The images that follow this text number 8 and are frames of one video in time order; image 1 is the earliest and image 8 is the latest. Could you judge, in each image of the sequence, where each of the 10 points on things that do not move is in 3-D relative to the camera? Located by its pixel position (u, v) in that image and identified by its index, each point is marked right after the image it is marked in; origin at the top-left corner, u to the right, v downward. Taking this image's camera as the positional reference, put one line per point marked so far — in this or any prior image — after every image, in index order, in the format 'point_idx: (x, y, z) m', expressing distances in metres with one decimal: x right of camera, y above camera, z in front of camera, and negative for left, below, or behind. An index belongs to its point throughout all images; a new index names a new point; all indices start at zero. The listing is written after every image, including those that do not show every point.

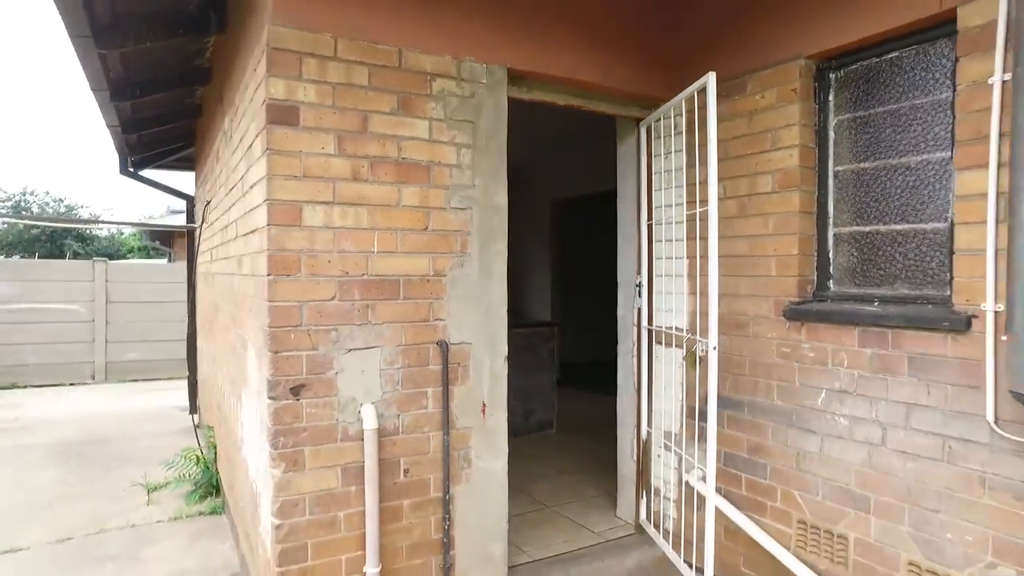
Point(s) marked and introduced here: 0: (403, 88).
0: (-0.4, +0.7, +2.4) m
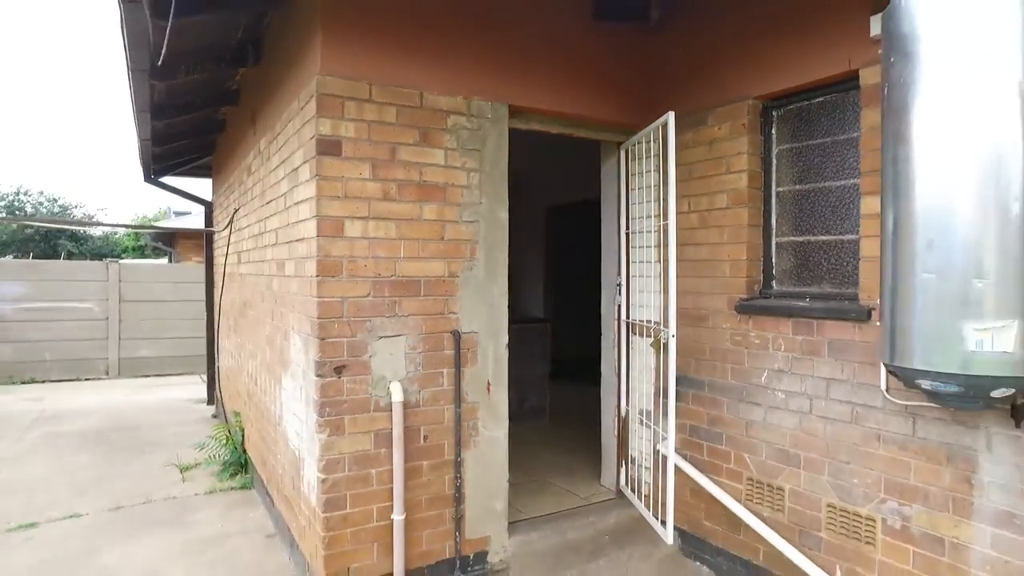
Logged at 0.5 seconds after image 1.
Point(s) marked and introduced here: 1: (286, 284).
0: (-0.4, +0.8, +2.9) m
1: (-1.2, 0.0, +3.3) m
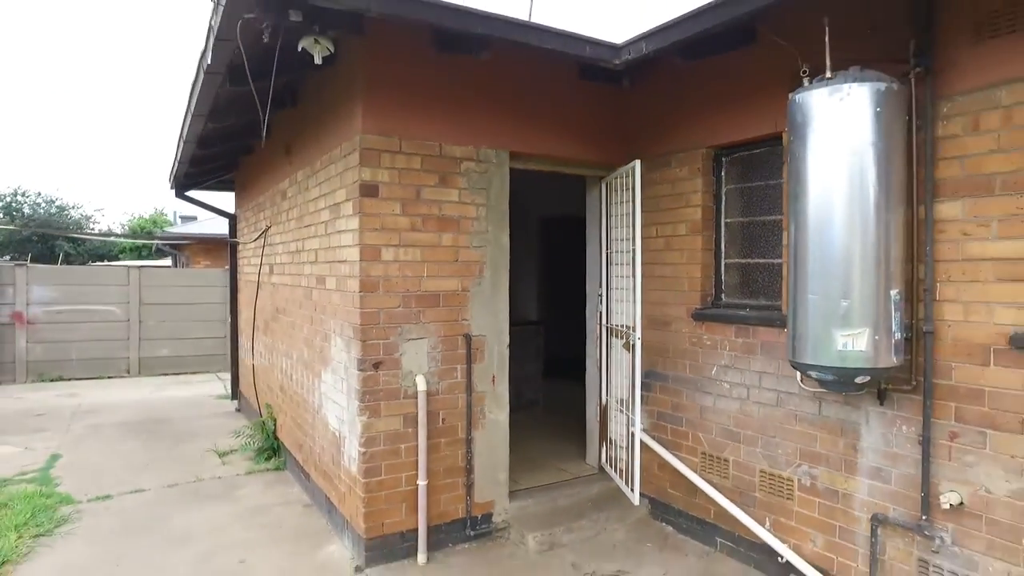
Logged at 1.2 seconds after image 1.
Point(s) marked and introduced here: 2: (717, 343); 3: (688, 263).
0: (-0.4, +0.7, +3.6) m
1: (-1.2, 0.0, +4.0) m
2: (+1.2, -0.3, +3.6) m
3: (+1.0, +0.2, +3.8) m
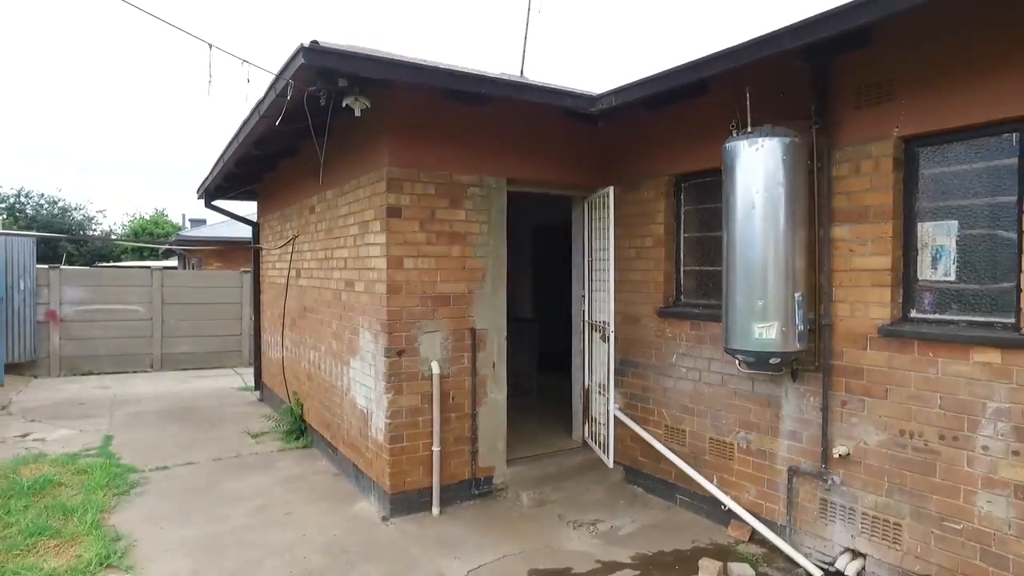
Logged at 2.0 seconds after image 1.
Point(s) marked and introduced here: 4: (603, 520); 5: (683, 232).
0: (-0.4, +0.7, +4.5) m
1: (-1.2, -0.1, +4.8) m
2: (+1.1, -0.3, +4.4) m
3: (+1.0, +0.1, +4.6) m
4: (+0.6, -1.5, +4.2) m
5: (+1.2, +0.4, +4.5) m
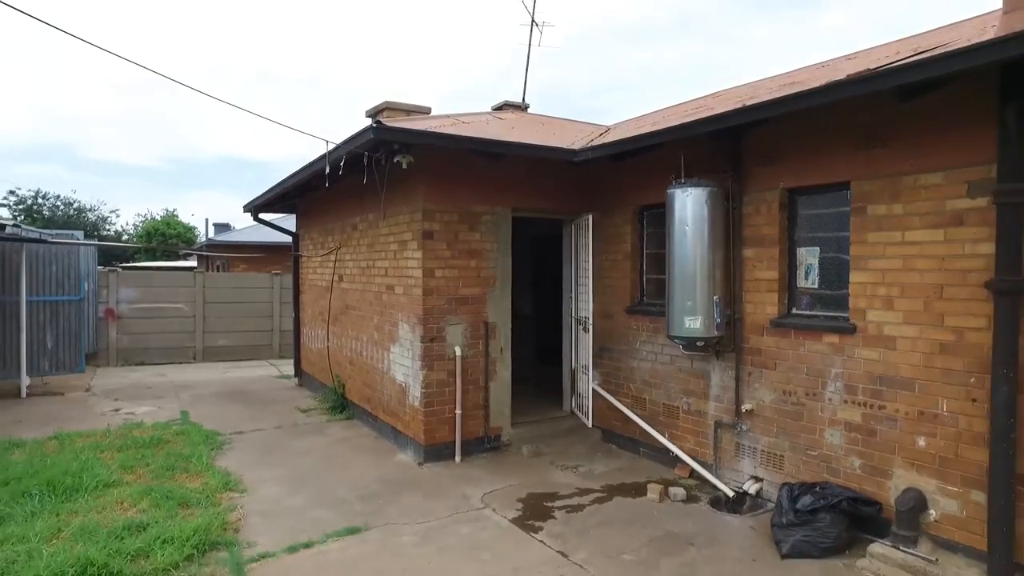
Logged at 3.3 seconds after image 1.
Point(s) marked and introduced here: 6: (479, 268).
0: (-0.4, +0.6, +5.9) m
1: (-1.2, -0.1, +6.3) m
2: (+1.2, -0.4, +5.9) m
3: (+1.1, +0.1, +6.1) m
4: (+0.6, -1.6, +5.7) m
5: (+1.2, +0.4, +6.0) m
6: (-0.3, +0.2, +6.0) m
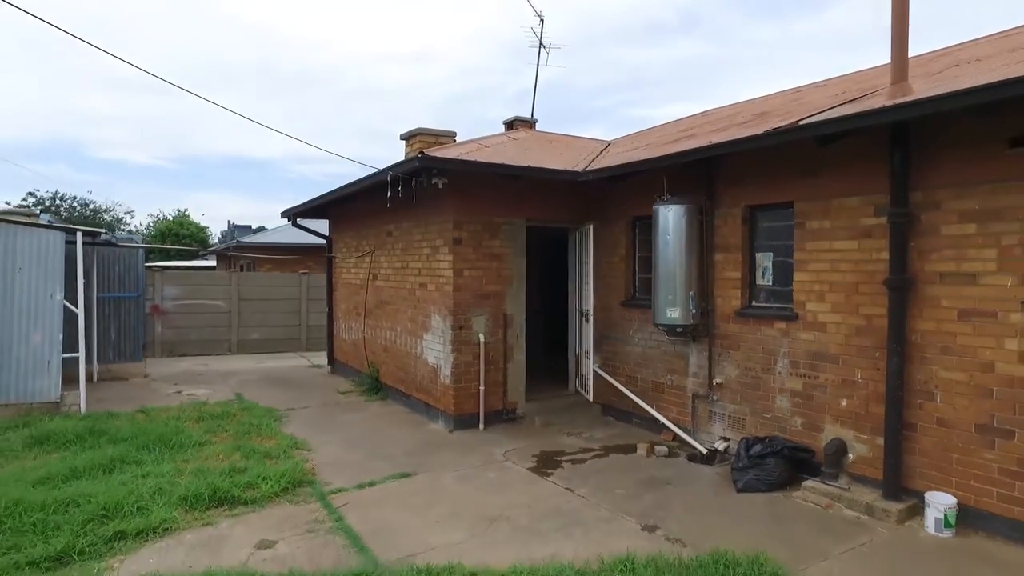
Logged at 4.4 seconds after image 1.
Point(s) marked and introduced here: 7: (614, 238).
0: (-0.2, +0.7, +7.1) m
1: (-1.0, -0.1, +7.5) m
2: (+1.3, -0.3, +7.1) m
3: (+1.2, +0.1, +7.3) m
4: (+0.8, -1.5, +6.9) m
5: (+1.4, +0.4, +7.2) m
6: (-0.2, +0.2, +7.2) m
7: (+1.2, +0.6, +7.3) m
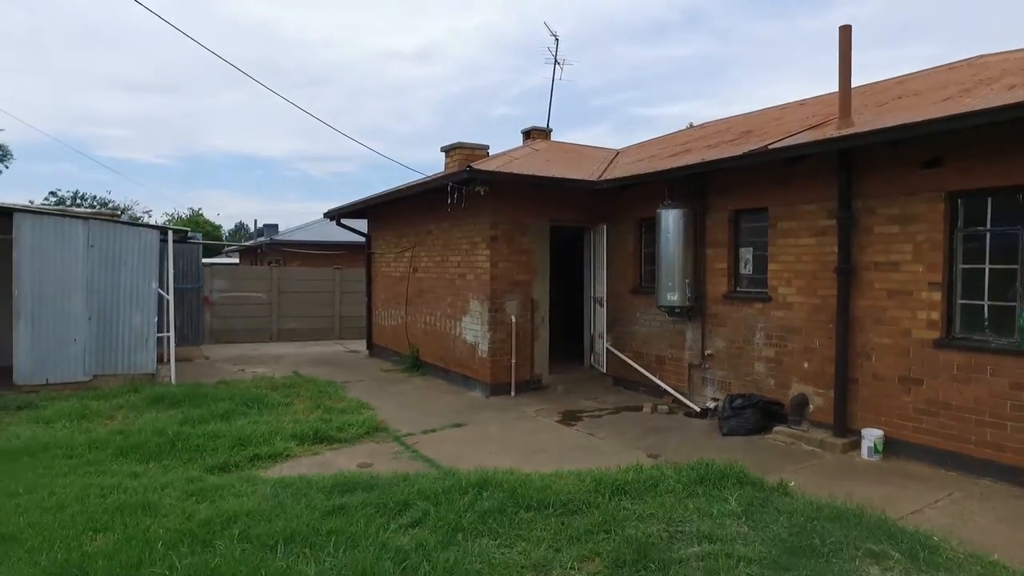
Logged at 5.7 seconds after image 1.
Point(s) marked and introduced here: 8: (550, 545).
0: (+0.1, +0.8, +8.5) m
1: (-0.6, +0.1, +8.9) m
2: (+1.7, -0.2, +8.4) m
3: (+1.6, +0.3, +8.6) m
4: (+1.1, -1.4, +8.2) m
5: (+1.8, +0.5, +8.5) m
6: (+0.2, +0.3, +8.5) m
7: (+1.5, +0.7, +8.7) m
8: (+0.2, -1.3, +3.3) m
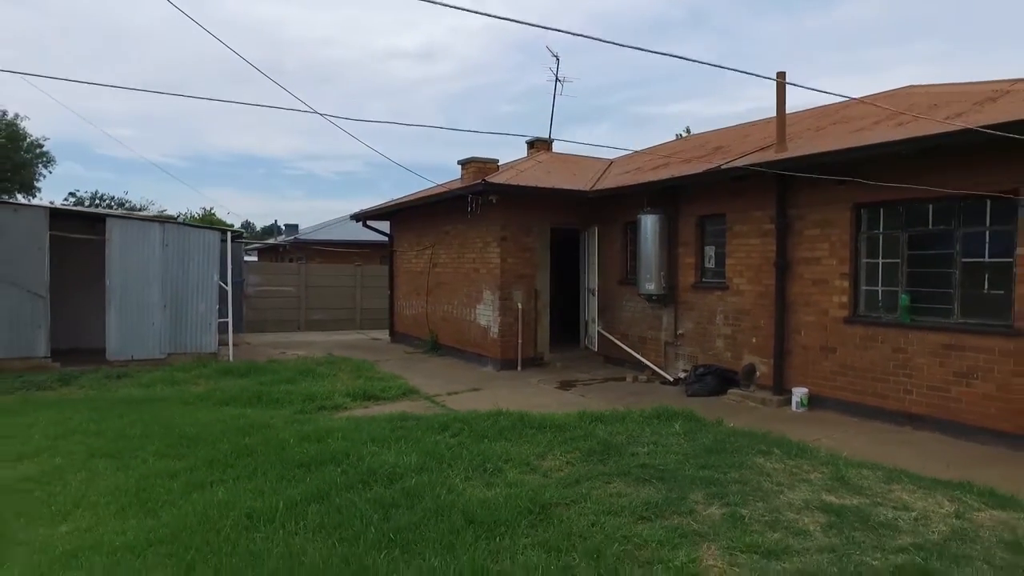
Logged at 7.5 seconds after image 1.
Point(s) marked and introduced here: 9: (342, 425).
0: (+0.2, +0.9, +10.1) m
1: (-0.5, +0.2, +10.5) m
2: (+1.8, -0.1, +10.0) m
3: (+1.7, +0.4, +10.2) m
4: (+1.2, -1.3, +9.8) m
5: (+1.9, +0.7, +10.1) m
6: (+0.3, +0.5, +10.2) m
7: (+1.6, +0.8, +10.3) m
8: (+0.3, -1.2, +4.9) m
9: (-1.4, -1.2, +5.4) m
